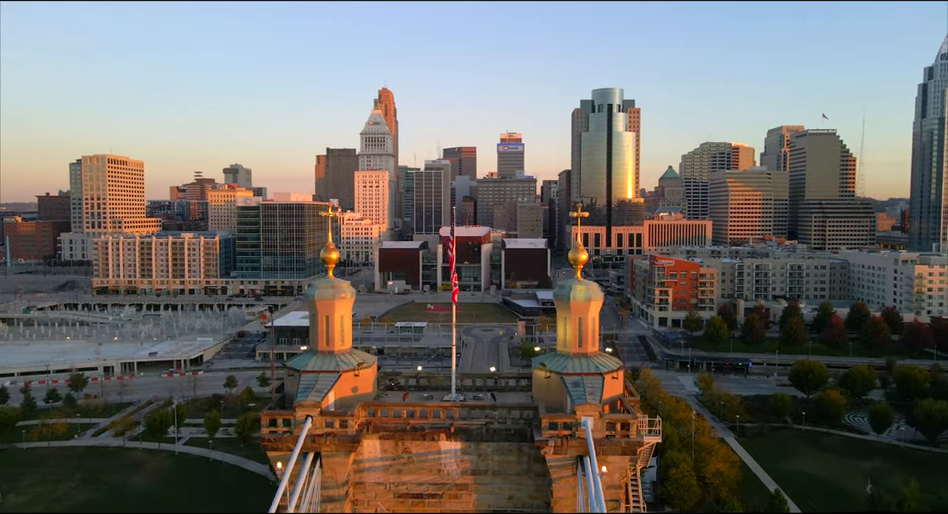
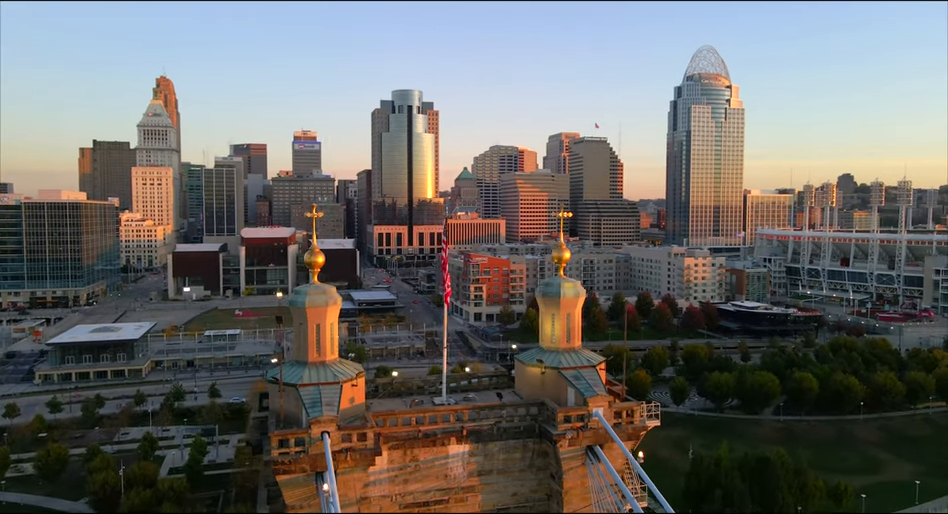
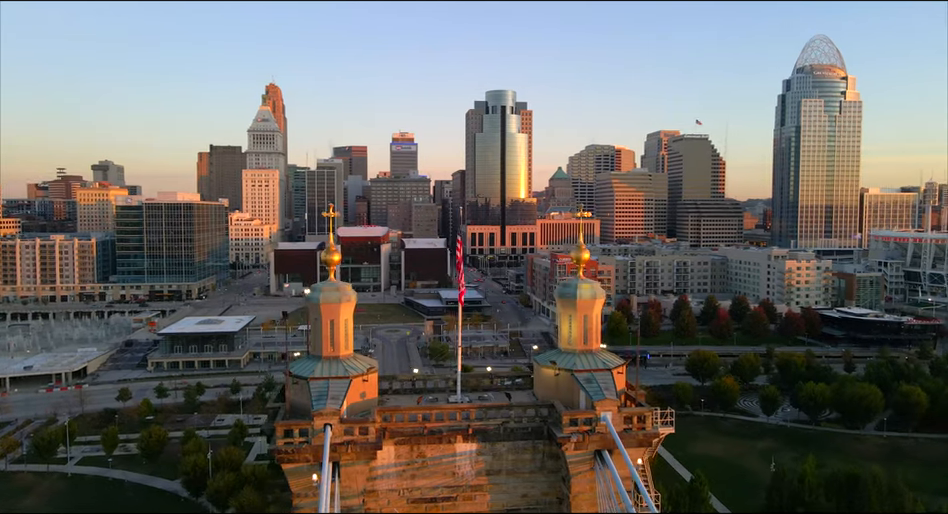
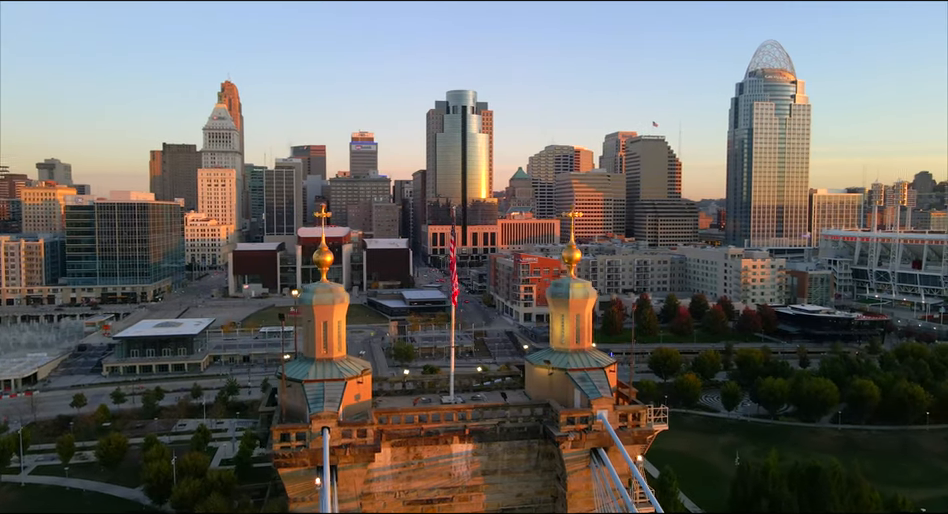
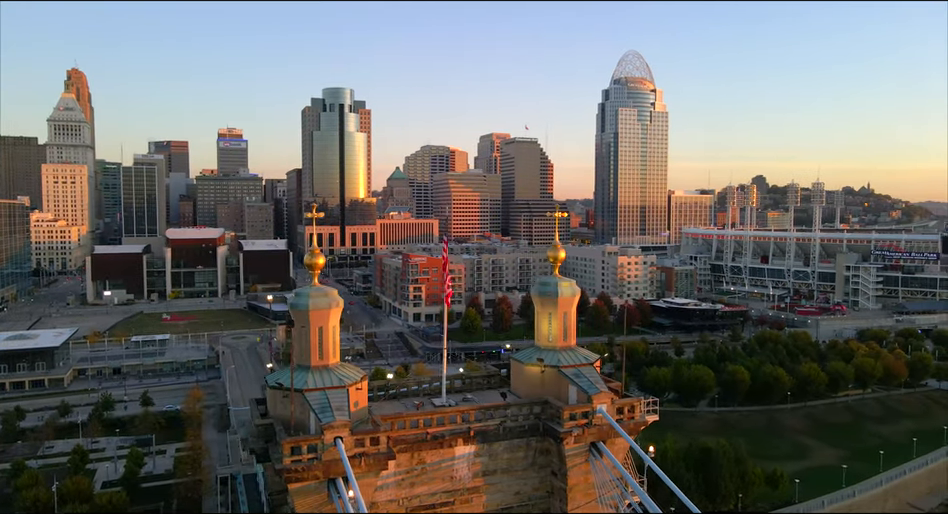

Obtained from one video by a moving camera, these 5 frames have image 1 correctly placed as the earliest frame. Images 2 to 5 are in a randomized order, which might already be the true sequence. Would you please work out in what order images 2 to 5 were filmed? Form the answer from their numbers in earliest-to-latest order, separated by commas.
3, 4, 2, 5
